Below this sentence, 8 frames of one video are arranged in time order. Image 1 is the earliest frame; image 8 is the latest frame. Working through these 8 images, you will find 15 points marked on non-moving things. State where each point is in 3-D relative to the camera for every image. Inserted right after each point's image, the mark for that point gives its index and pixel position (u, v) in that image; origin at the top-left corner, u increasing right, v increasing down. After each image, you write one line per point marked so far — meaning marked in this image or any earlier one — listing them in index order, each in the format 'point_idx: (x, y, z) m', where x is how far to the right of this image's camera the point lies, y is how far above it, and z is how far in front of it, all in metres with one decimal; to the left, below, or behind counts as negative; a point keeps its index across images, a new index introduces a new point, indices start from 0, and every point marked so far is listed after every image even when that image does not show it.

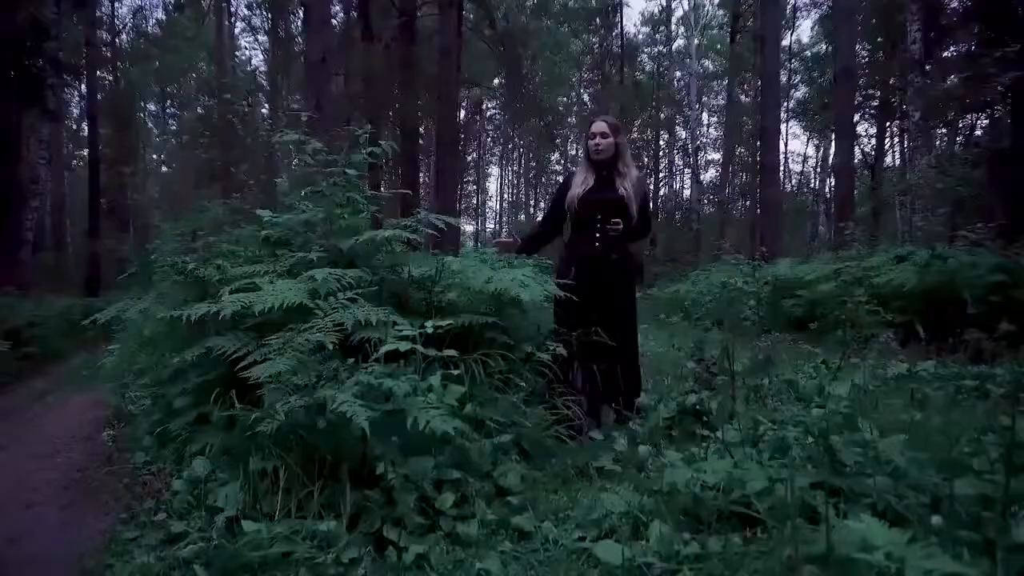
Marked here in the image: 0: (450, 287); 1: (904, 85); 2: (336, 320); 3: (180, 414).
0: (-0.4, 0.0, +4.5) m
1: (+8.0, +4.2, +15.6) m
2: (-0.9, -0.2, +3.7) m
3: (-1.8, -0.7, +4.0) m
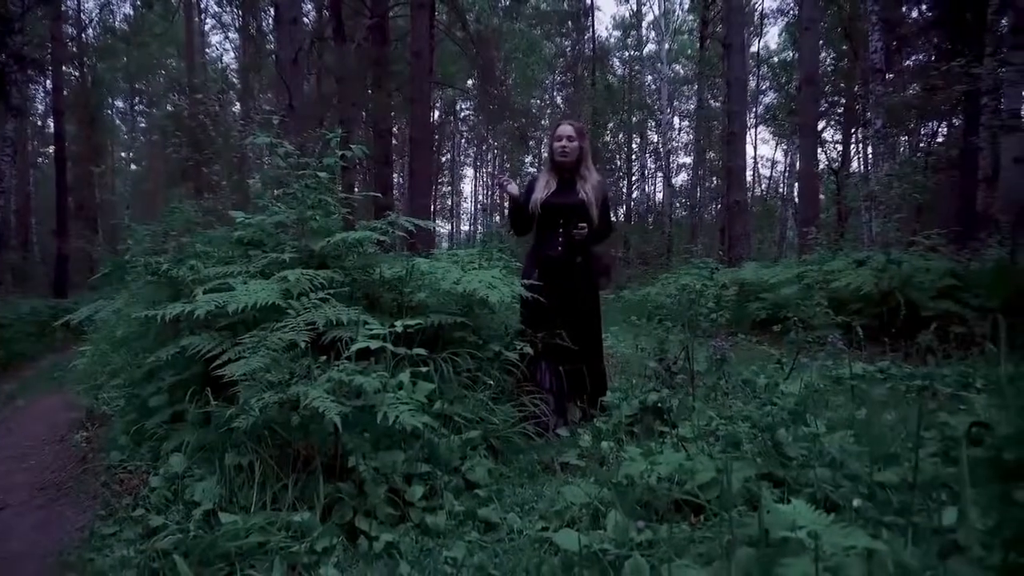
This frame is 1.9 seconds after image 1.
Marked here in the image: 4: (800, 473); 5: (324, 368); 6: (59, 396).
0: (-0.6, 0.0, +4.6) m
1: (+7.4, +4.1, +16.0) m
2: (-1.0, -0.2, +3.8) m
3: (-1.9, -0.7, +4.1) m
4: (+1.1, -0.7, +2.8) m
5: (-1.0, -0.4, +3.9) m
6: (-4.2, -1.0, +7.1) m
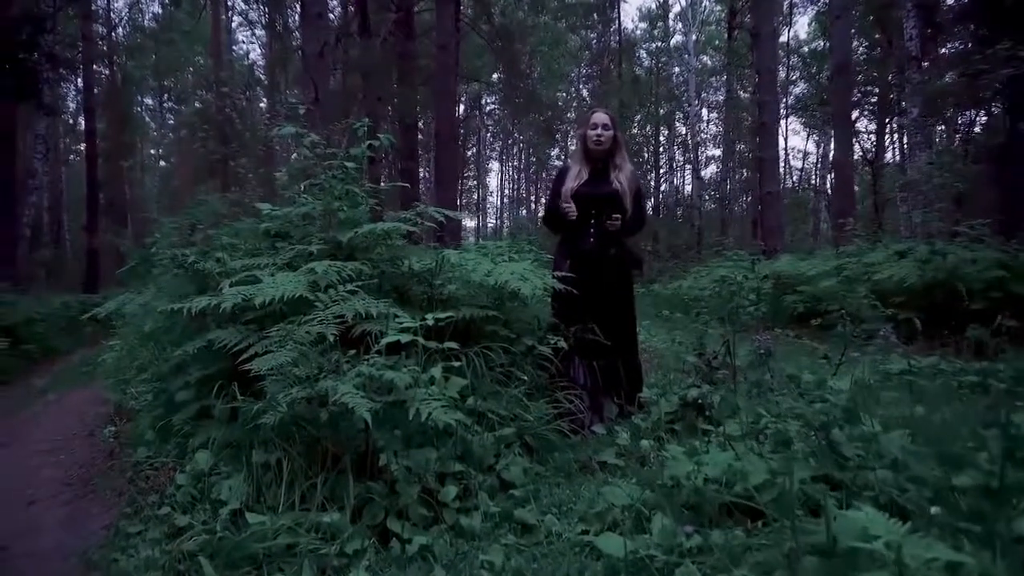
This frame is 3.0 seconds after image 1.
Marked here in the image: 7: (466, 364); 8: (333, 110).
0: (-0.4, 0.0, +4.5) m
1: (+8.0, +4.2, +15.6) m
2: (-0.8, -0.1, +3.7) m
3: (-1.8, -0.6, +4.0) m
4: (+1.2, -0.6, +2.6) m
5: (-0.8, -0.4, +3.7) m
6: (-3.9, -1.0, +7.1) m
7: (-0.2, -0.4, +4.1) m
8: (-2.2, +2.2, +9.5) m
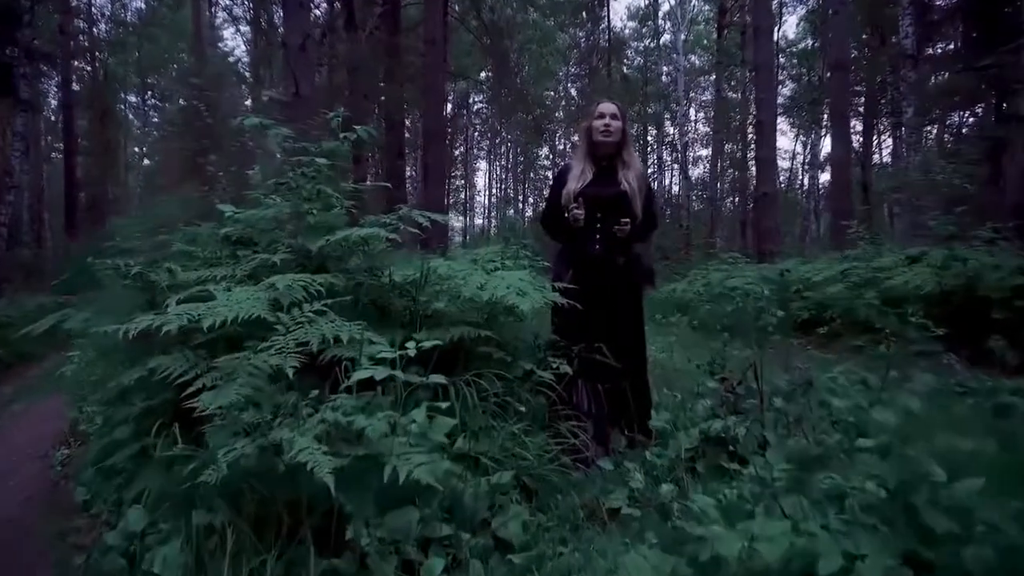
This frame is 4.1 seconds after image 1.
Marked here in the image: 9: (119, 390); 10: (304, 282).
0: (-0.4, 0.0, +3.9) m
1: (+7.8, +4.2, +15.2) m
2: (-0.9, -0.2, +3.1) m
3: (-1.8, -0.7, +3.5) m
4: (+1.2, -0.7, +2.1) m
5: (-0.8, -0.4, +3.2) m
6: (-4.0, -1.0, +6.5) m
7: (-0.3, -0.5, +3.5) m
8: (-2.4, +2.2, +8.9) m
9: (-1.9, -0.5, +3.6) m
10: (-1.0, 0.0, +3.5) m
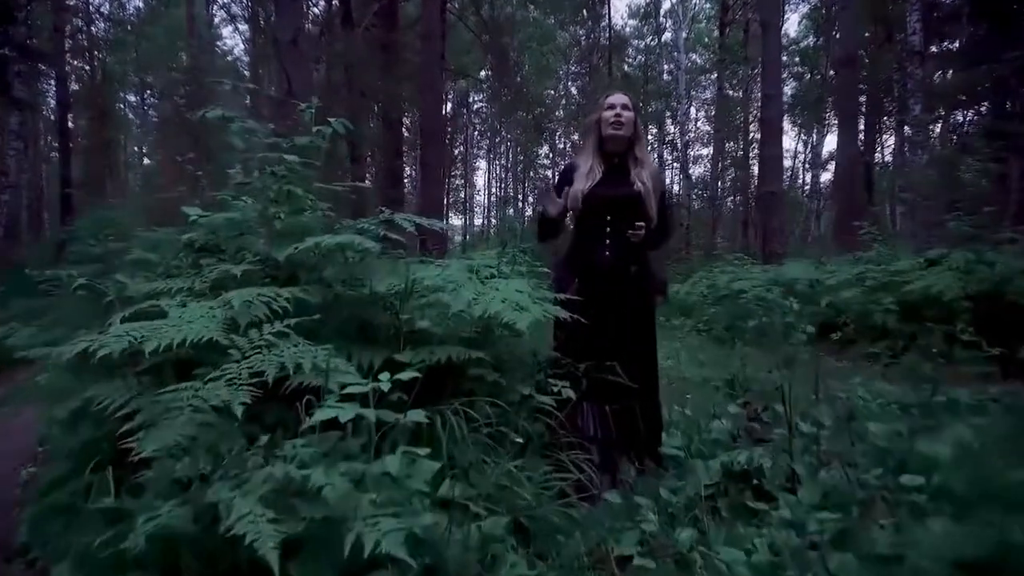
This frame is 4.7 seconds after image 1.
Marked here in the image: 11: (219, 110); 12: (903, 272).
0: (-0.4, -0.1, +3.5) m
1: (+7.8, +4.1, +14.8) m
2: (-0.9, -0.3, +2.7) m
3: (-1.8, -0.8, +3.1) m
4: (+1.2, -0.8, +1.7) m
5: (-0.8, -0.5, +2.8) m
6: (-4.0, -1.1, +6.1) m
7: (-0.3, -0.6, +3.1) m
8: (-2.4, +2.1, +8.5) m
9: (-1.9, -0.5, +3.2) m
10: (-1.0, 0.0, +3.1) m
11: (-1.6, +1.0, +4.3) m
12: (+3.8, +0.1, +7.3) m
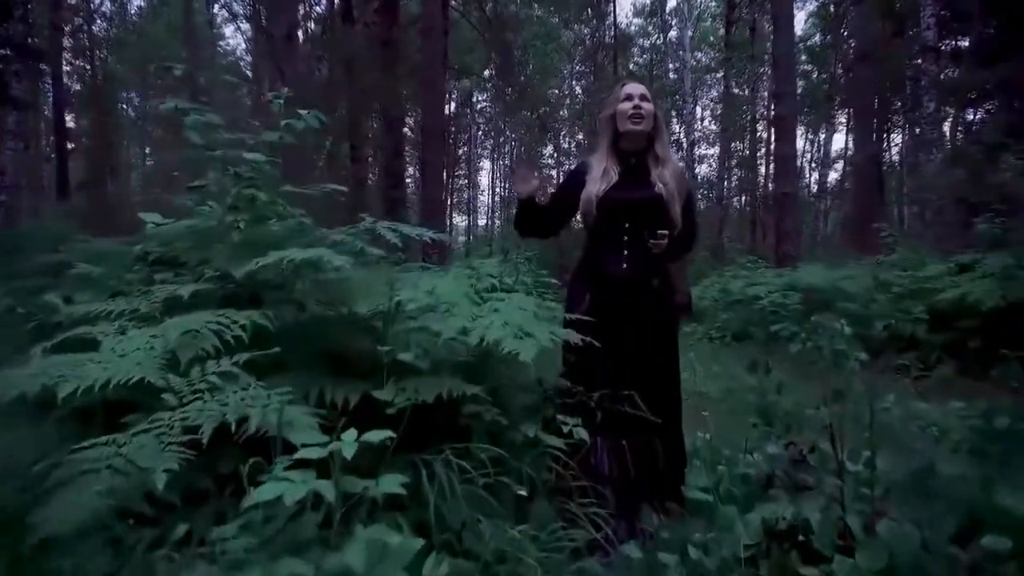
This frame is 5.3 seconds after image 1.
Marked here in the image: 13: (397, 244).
0: (-0.4, -0.2, +3.0) m
1: (+7.9, +4.1, +14.2) m
2: (-0.9, -0.3, +2.2) m
3: (-1.8, -0.9, +2.6) m
4: (+1.2, -0.9, +1.2) m
5: (-0.8, -0.6, +2.3) m
6: (-4.0, -1.2, +5.6) m
7: (-0.3, -0.6, +2.6) m
8: (-2.3, +2.0, +8.0) m
9: (-1.9, -0.6, +2.7) m
10: (-1.0, -0.1, +2.6) m
11: (-1.6, +0.9, +3.8) m
12: (+3.9, +0.1, +6.8) m
13: (-0.5, +0.2, +3.4) m
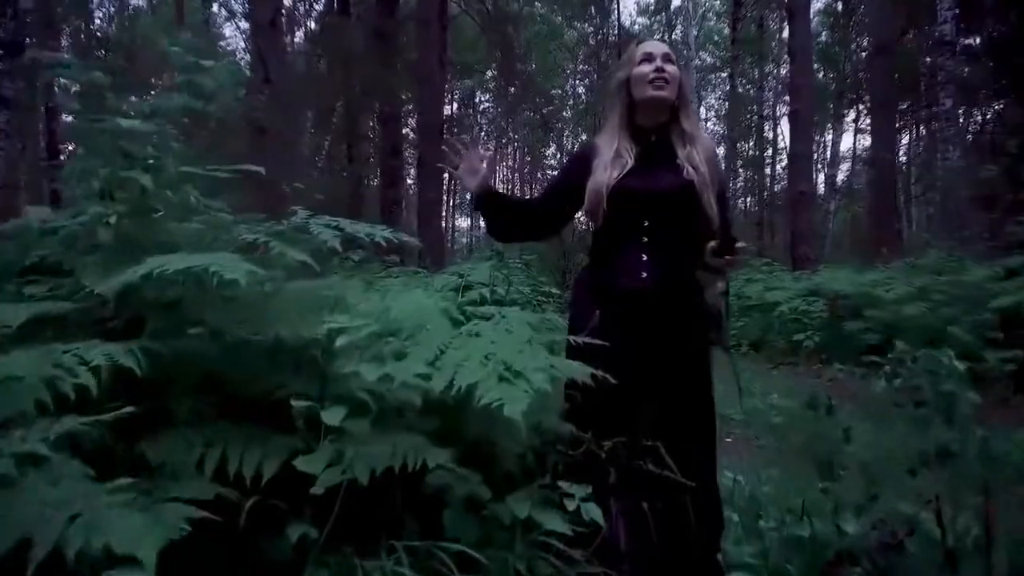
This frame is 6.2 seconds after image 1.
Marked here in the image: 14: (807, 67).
0: (-0.4, -0.2, +2.3) m
1: (+7.9, +4.0, +13.4) m
2: (-0.9, -0.4, +1.4) m
3: (-1.8, -0.9, +1.8) m
4: (+1.1, -0.9, +0.4) m
5: (-0.9, -0.6, +1.5) m
6: (-4.0, -1.2, +4.8) m
7: (-0.3, -0.7, +1.9) m
8: (-2.4, +2.0, +7.3) m
9: (-1.9, -0.7, +1.9) m
10: (-1.0, -0.2, +1.9) m
11: (-1.7, +0.9, +3.0) m
12: (+3.8, 0.0, +6.0) m
13: (-0.5, +0.1, +2.6) m
14: (+5.1, +3.8, +12.8) m
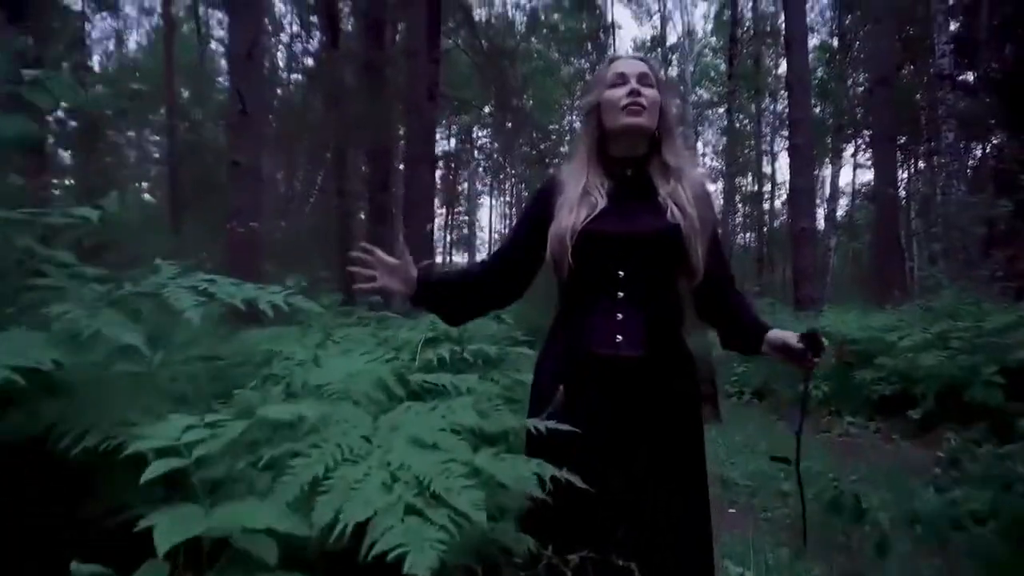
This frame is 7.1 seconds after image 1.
0: (-0.6, -0.4, +1.7) m
1: (+7.7, +3.3, +13.0) m
2: (-1.1, -0.5, +0.9) m
3: (-2.0, -1.1, +1.2) m
4: (+1.0, -1.0, -0.2) m
5: (-1.0, -0.8, +0.9) m
6: (-4.2, -1.5, +4.2) m
7: (-0.5, -0.9, +1.3) m
8: (-2.5, +1.6, +6.8) m
9: (-2.1, -0.8, +1.3) m
10: (-1.2, -0.3, +1.3) m
11: (-1.8, +0.6, +2.5) m
12: (+3.7, -0.3, +5.5) m
13: (-0.7, -0.1, +2.0) m
14: (+4.9, +3.1, +12.4) m
